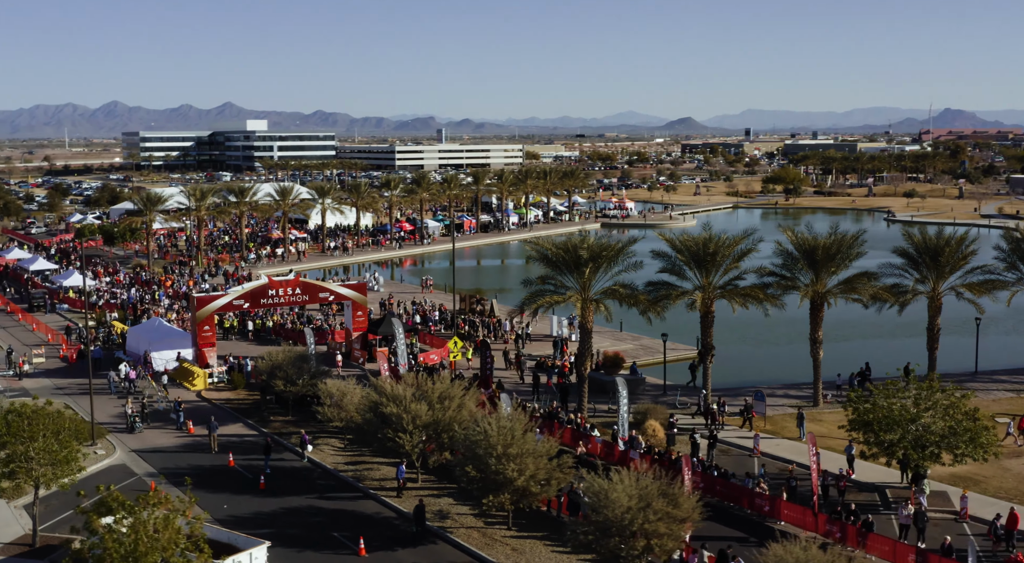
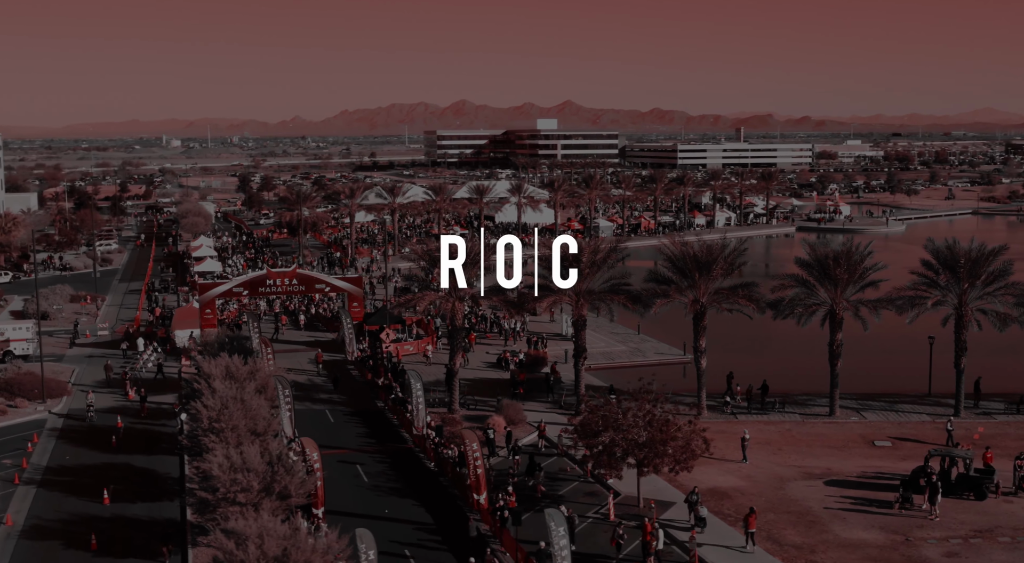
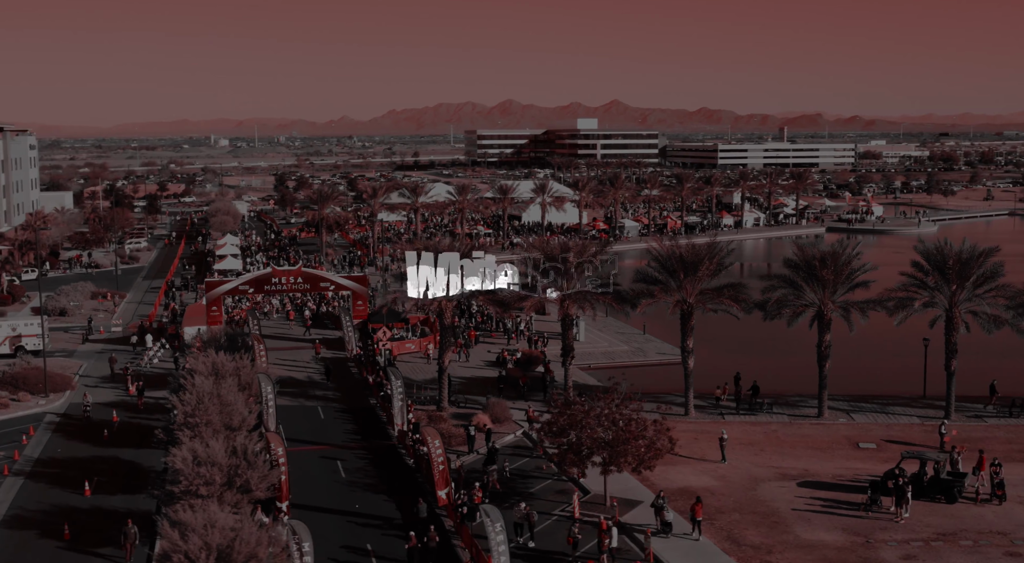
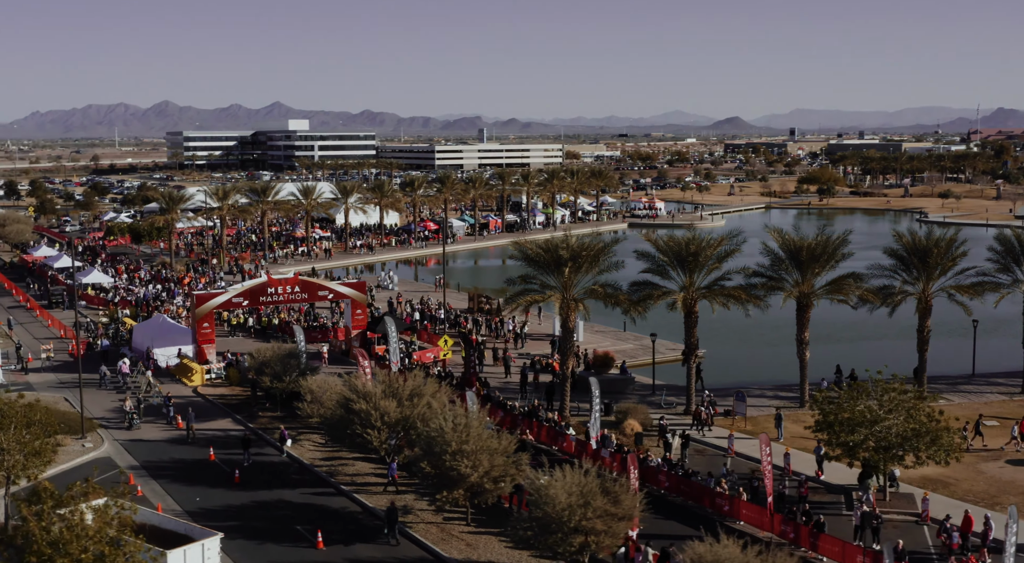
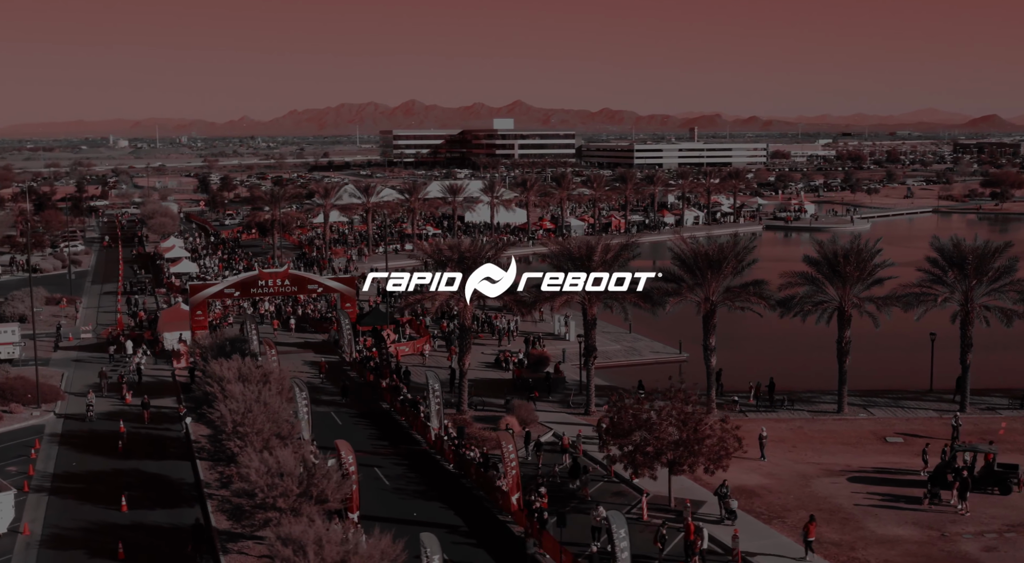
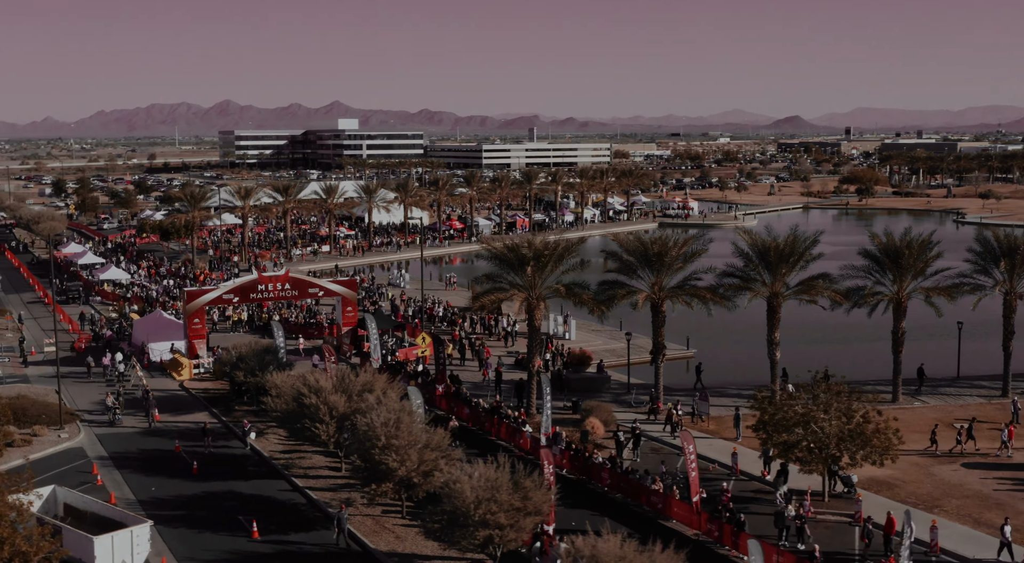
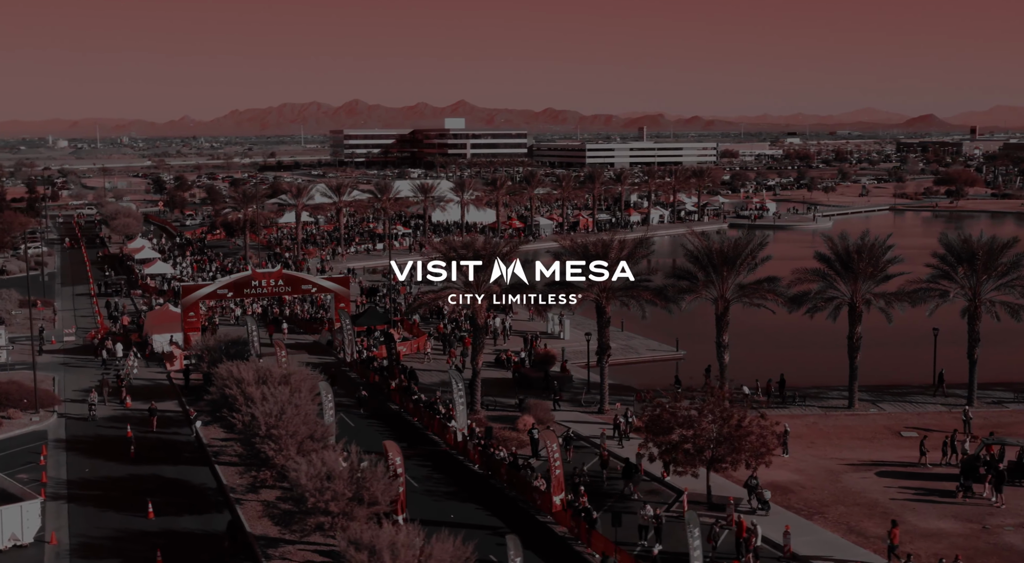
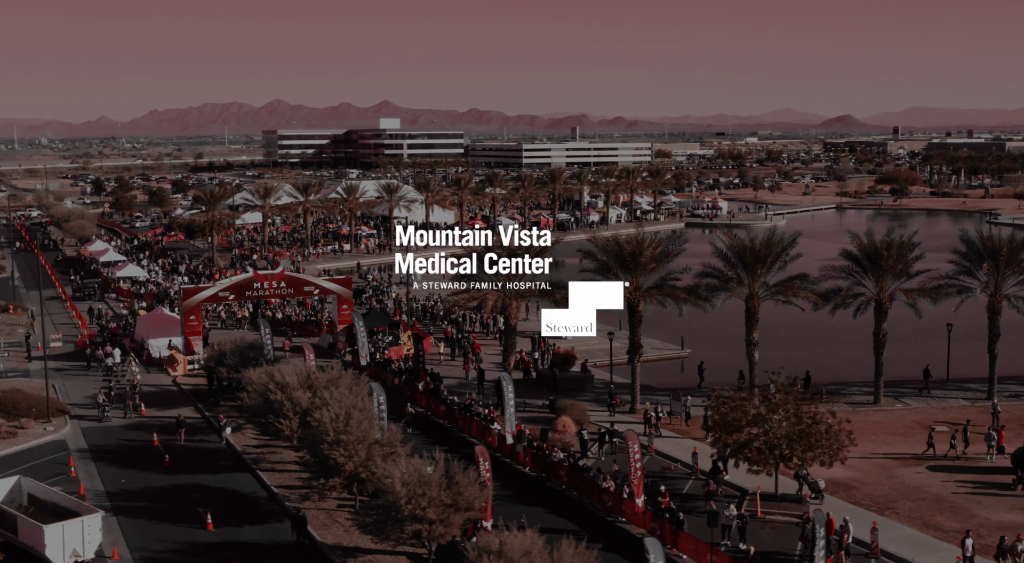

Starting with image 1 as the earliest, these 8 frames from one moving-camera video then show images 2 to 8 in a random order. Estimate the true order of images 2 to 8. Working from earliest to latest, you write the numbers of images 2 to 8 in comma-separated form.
4, 6, 8, 7, 5, 2, 3
